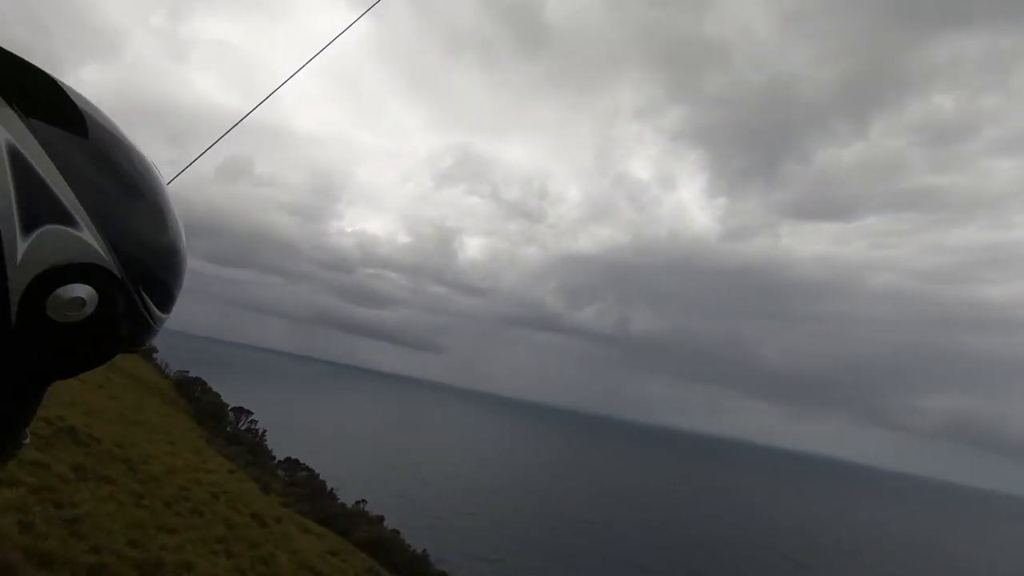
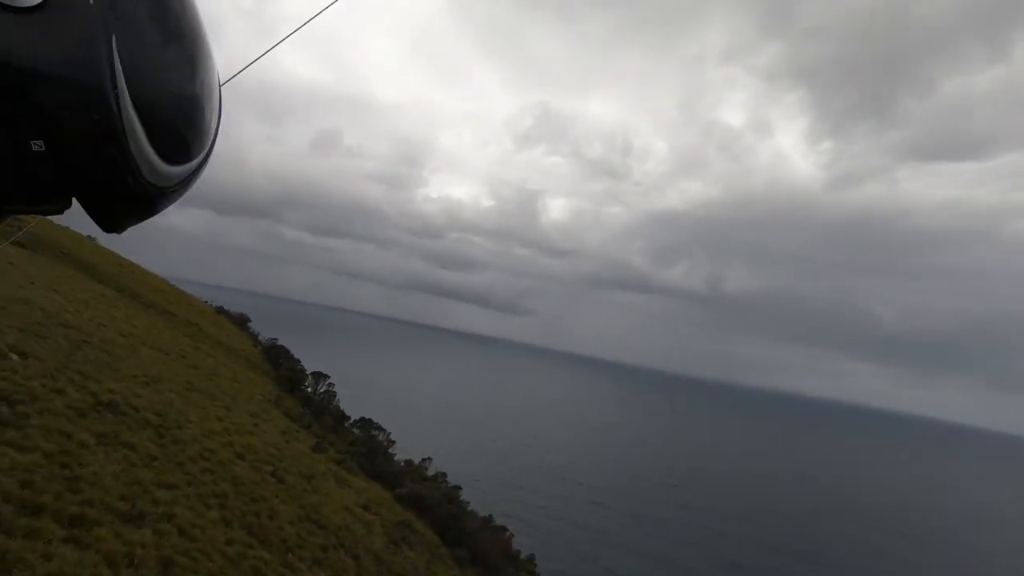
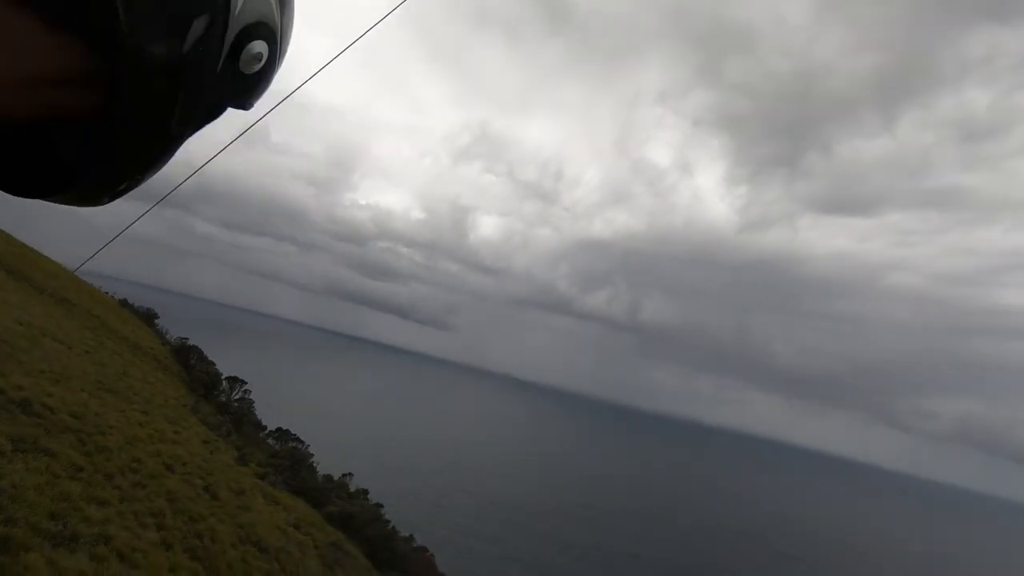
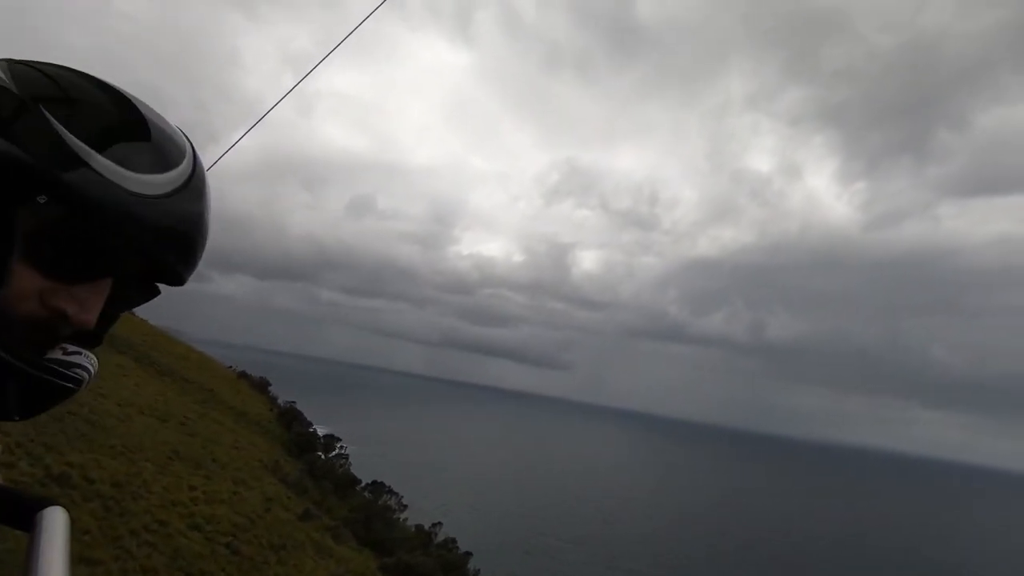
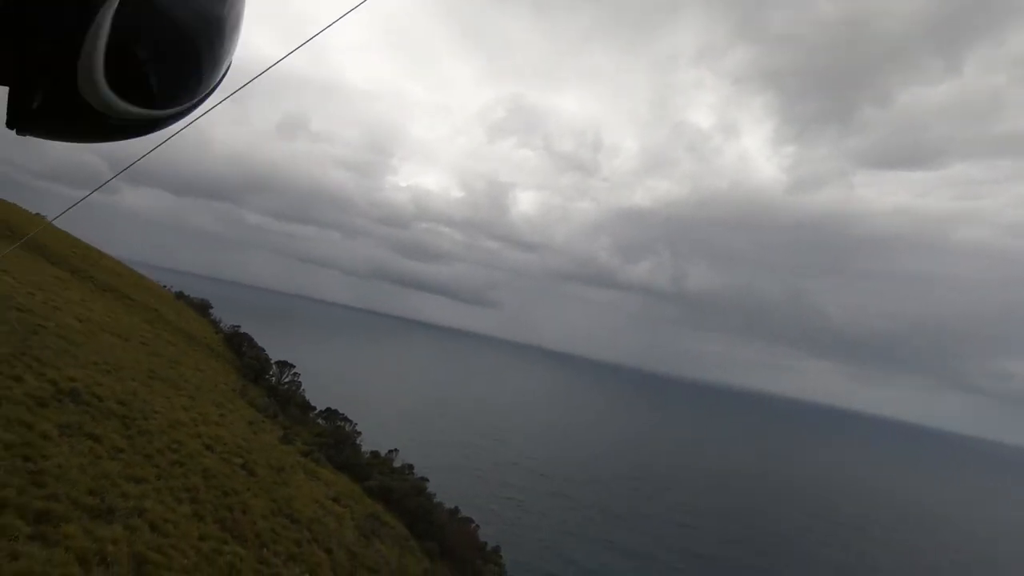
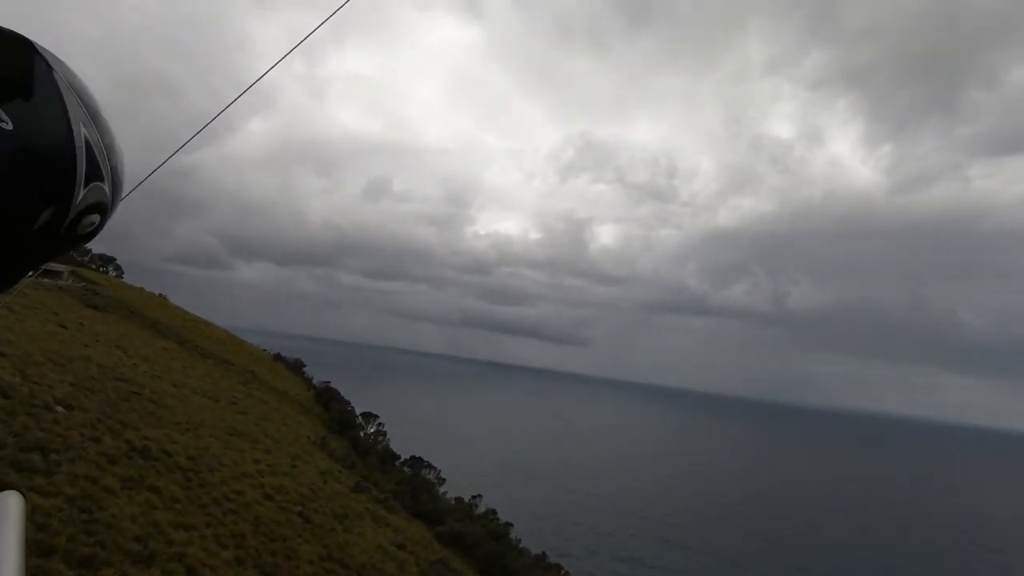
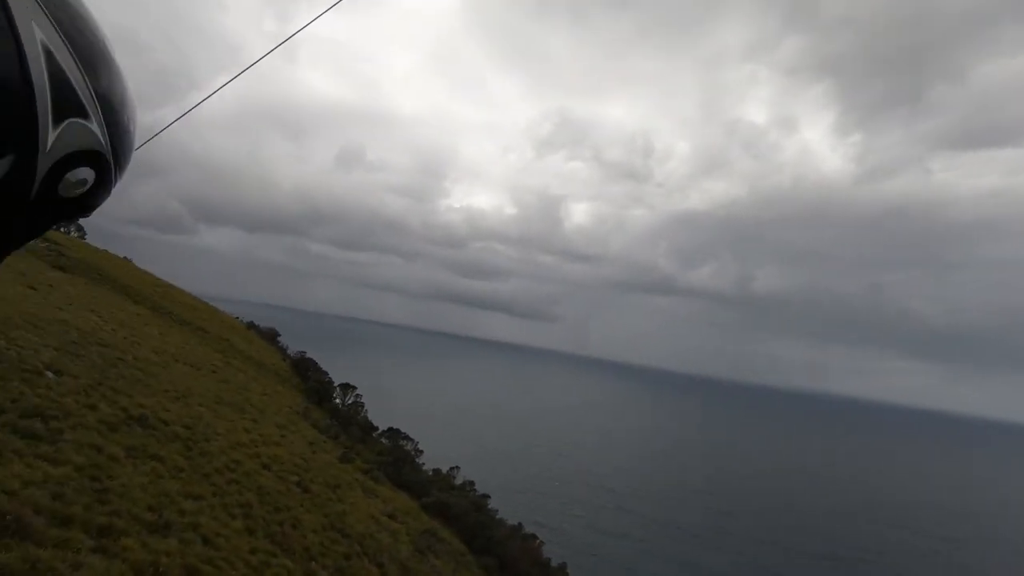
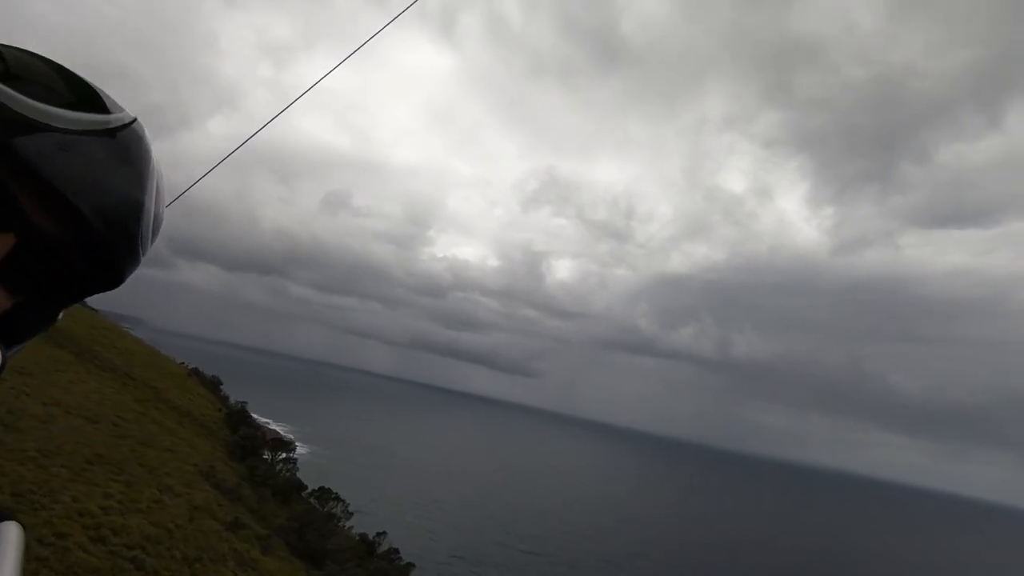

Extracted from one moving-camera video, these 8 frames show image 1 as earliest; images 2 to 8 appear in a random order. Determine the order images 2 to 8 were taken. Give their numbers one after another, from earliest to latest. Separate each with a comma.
3, 5, 2, 7, 6, 4, 8
